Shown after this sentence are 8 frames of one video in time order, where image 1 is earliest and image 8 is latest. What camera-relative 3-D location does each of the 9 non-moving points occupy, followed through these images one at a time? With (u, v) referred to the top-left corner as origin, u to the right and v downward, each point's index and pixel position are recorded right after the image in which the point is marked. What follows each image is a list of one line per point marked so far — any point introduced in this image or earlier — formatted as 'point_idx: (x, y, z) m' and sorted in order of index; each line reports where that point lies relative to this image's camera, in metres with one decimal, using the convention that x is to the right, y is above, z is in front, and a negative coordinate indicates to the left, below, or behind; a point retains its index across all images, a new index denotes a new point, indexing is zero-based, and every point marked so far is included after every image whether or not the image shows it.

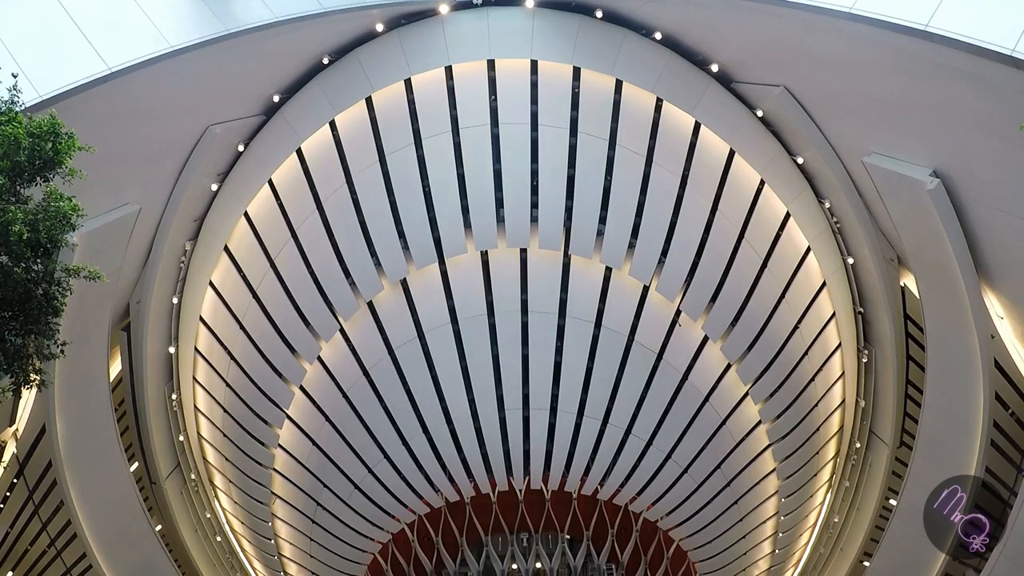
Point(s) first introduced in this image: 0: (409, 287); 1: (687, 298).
0: (-1.1, +0.1, +12.7) m
1: (+1.8, 0.0, +12.5) m
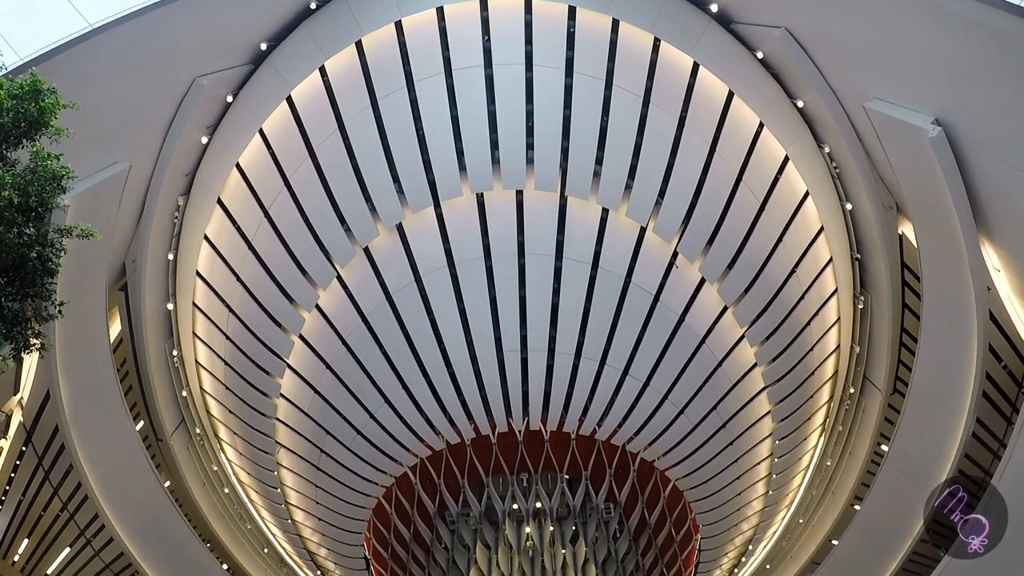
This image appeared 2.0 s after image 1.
0: (-1.1, +0.6, +12.6) m
1: (+1.8, +0.5, +12.5) m
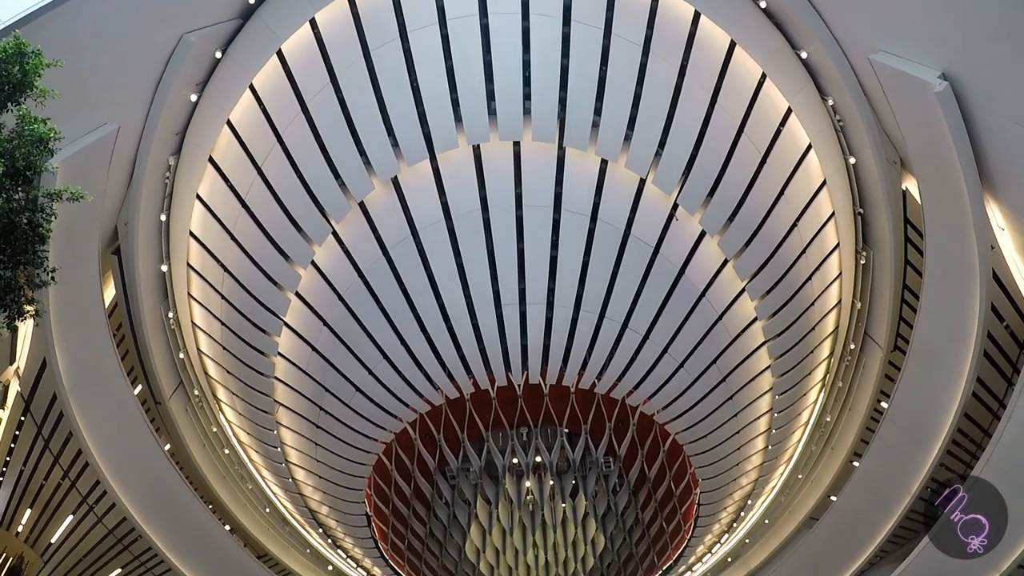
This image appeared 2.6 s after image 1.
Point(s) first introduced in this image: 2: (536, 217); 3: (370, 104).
0: (-1.2, +1.1, +12.4) m
1: (+1.8, +1.0, +12.3) m
2: (+0.3, +0.8, +12.9) m
3: (-1.4, +1.7, +11.5) m
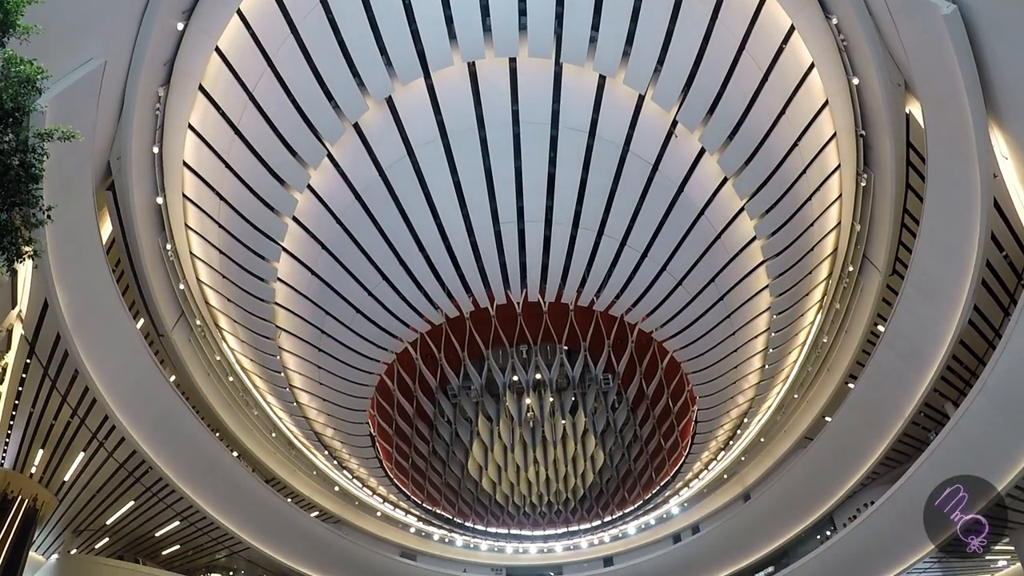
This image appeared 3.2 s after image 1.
0: (-1.2, +1.8, +12.2) m
1: (+1.7, +1.8, +12.0) m
2: (+0.2, +1.6, +12.8) m
3: (-1.4, +2.3, +11.2) m
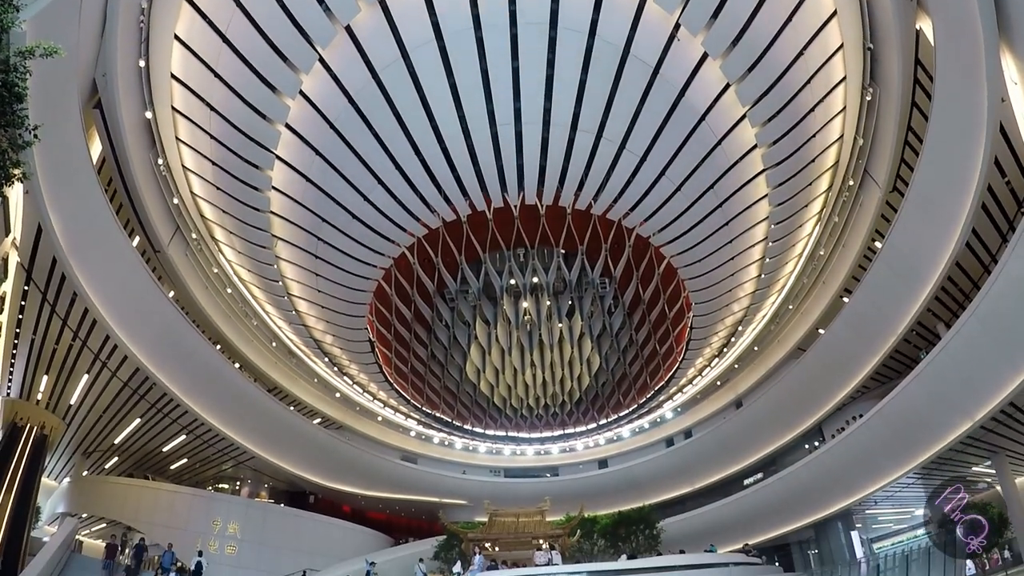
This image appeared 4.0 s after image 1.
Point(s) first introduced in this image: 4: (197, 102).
0: (-1.2, +2.7, +11.8) m
1: (+1.7, +2.6, +11.7) m
2: (+0.2, +2.6, +12.4) m
3: (-1.4, +3.0, +10.7) m
4: (-3.1, +1.8, +11.9) m
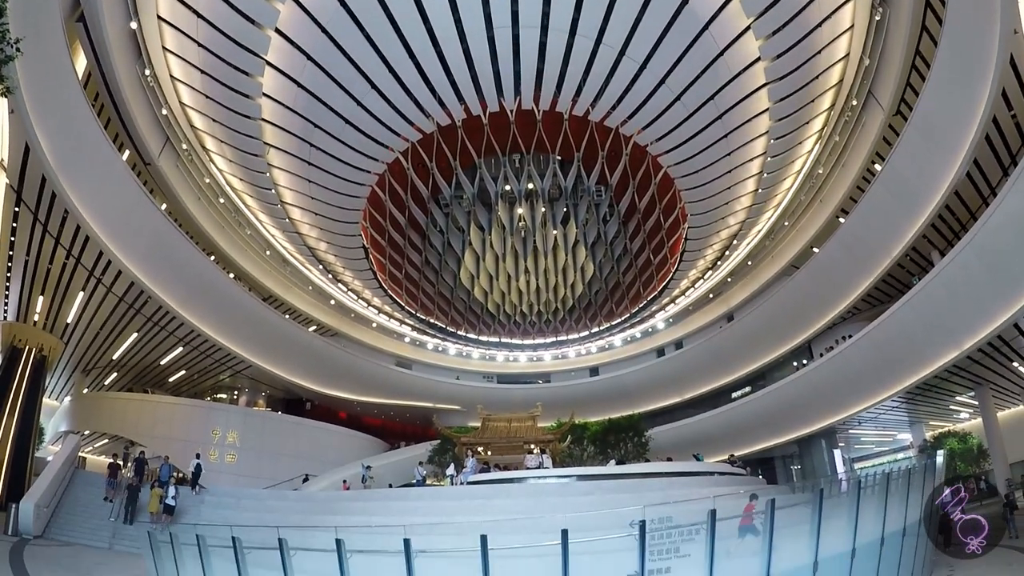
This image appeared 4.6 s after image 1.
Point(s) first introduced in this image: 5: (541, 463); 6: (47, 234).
0: (-1.2, +3.4, +11.2) m
1: (+1.7, +3.3, +11.2) m
2: (+0.2, +3.4, +11.8) m
3: (-1.4, +3.6, +10.1) m
4: (-3.1, +2.6, +11.4) m
5: (+0.3, -1.9, +12.9) m
6: (-4.4, +0.5, +11.3) m
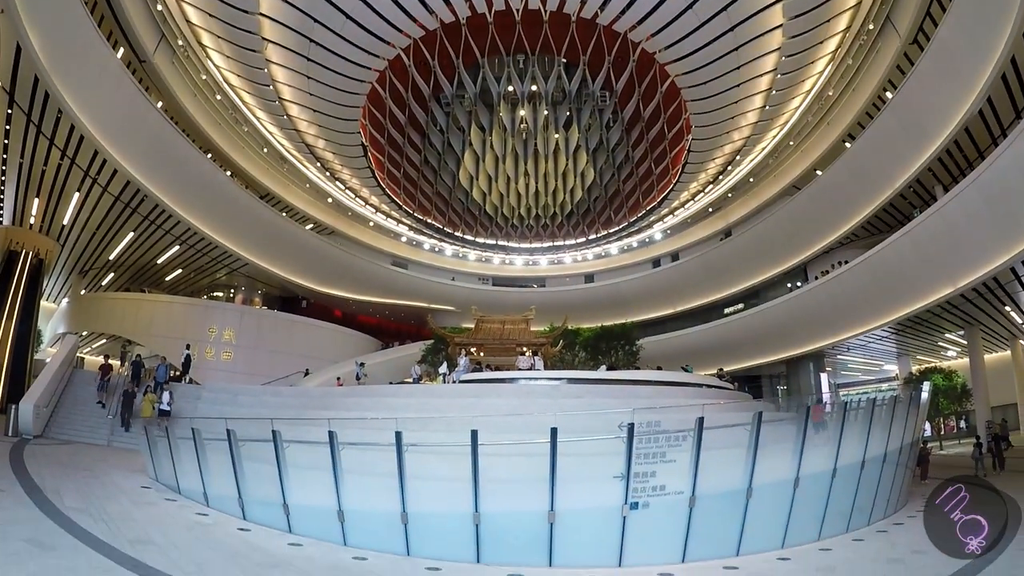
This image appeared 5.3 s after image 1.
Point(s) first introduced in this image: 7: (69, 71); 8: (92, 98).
0: (-1.1, +4.2, +10.6) m
1: (+1.8, +3.9, +10.5) m
2: (+0.3, +4.2, +11.2) m
3: (-1.3, +4.2, +9.5) m
4: (-3.0, +3.5, +10.9) m
5: (+0.2, -0.8, +13.2) m
6: (-4.4, +1.4, +11.1) m
7: (-3.8, +1.8, +10.3) m
8: (-3.8, +1.7, +10.8) m
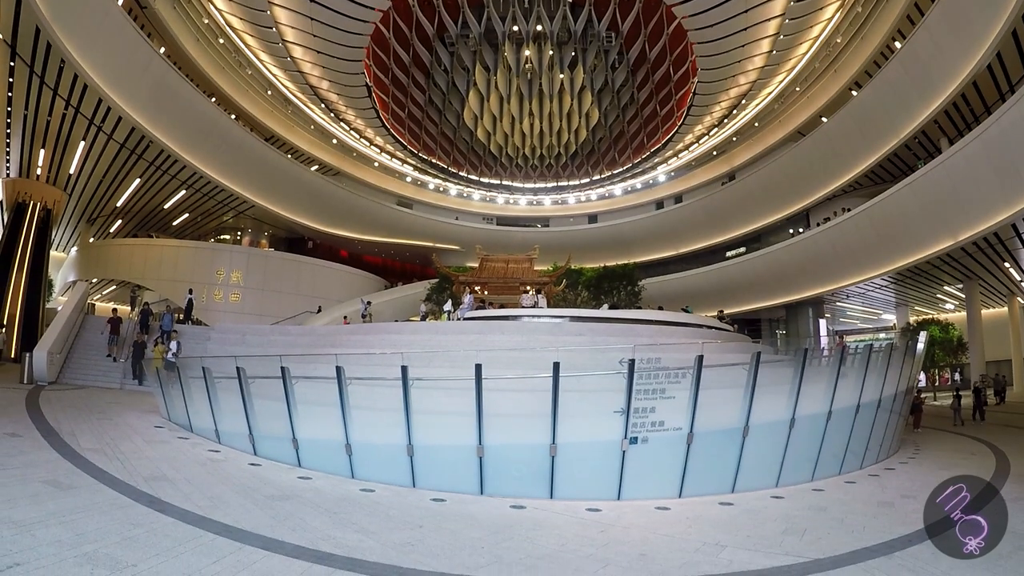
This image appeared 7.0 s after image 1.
0: (-1.0, +4.6, +10.4) m
1: (+1.9, +4.4, +10.4) m
2: (+0.4, +4.7, +11.1) m
3: (-1.2, +4.6, +9.3) m
4: (-3.0, +4.0, +10.8) m
5: (+0.3, -0.2, +13.4) m
6: (-4.3, +2.0, +11.2) m
7: (-3.8, +2.3, +10.4) m
8: (-3.7, +2.2, +10.8) m
